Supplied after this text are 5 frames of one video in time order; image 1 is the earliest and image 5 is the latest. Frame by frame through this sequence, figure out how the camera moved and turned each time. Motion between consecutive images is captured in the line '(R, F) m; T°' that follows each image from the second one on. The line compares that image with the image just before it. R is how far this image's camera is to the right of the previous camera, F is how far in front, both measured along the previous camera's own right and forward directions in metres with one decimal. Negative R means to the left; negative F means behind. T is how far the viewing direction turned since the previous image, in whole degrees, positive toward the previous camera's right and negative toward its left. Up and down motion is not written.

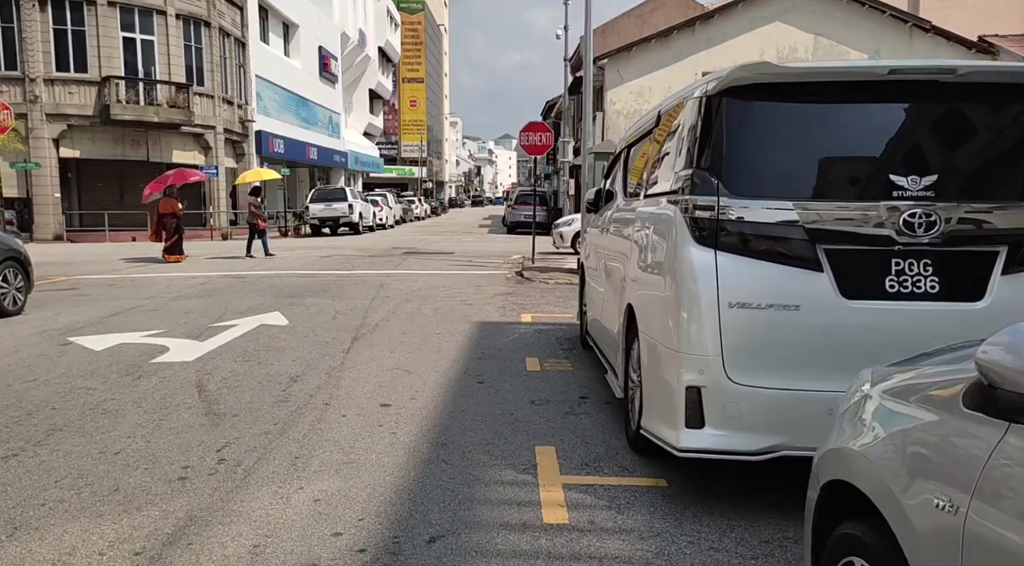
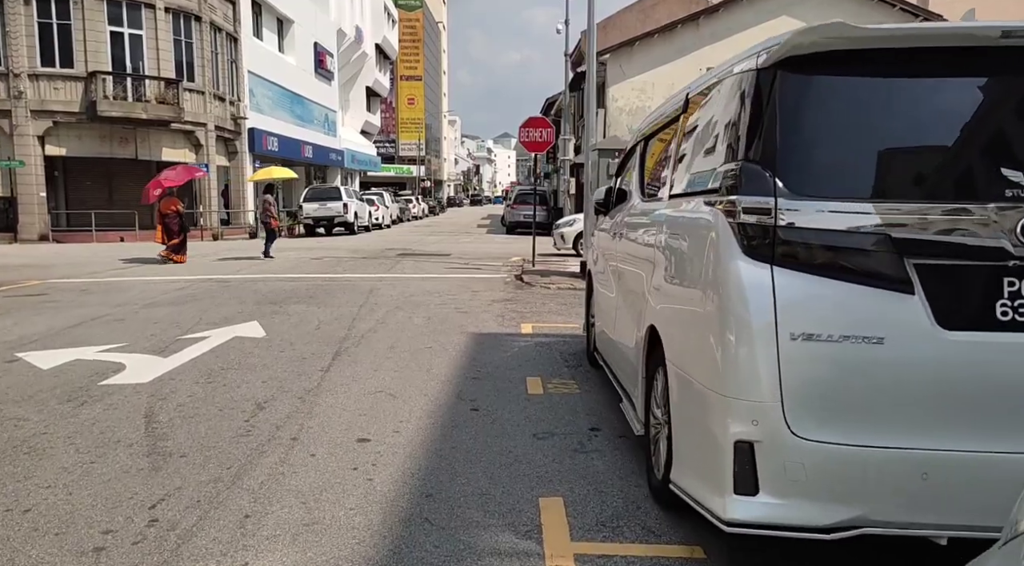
(0.0, +0.9) m; 0°
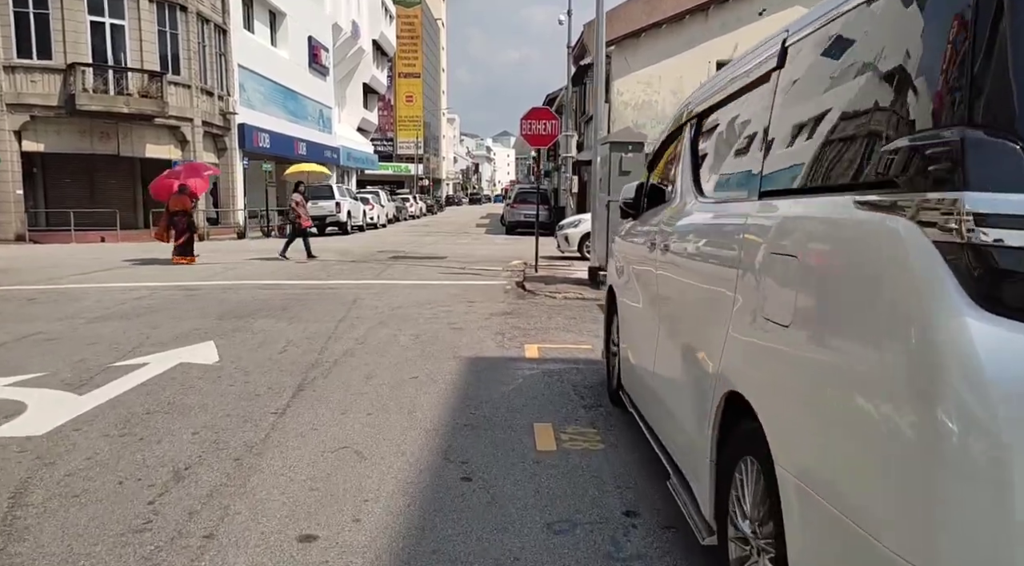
(0.0, +1.5) m; 0°
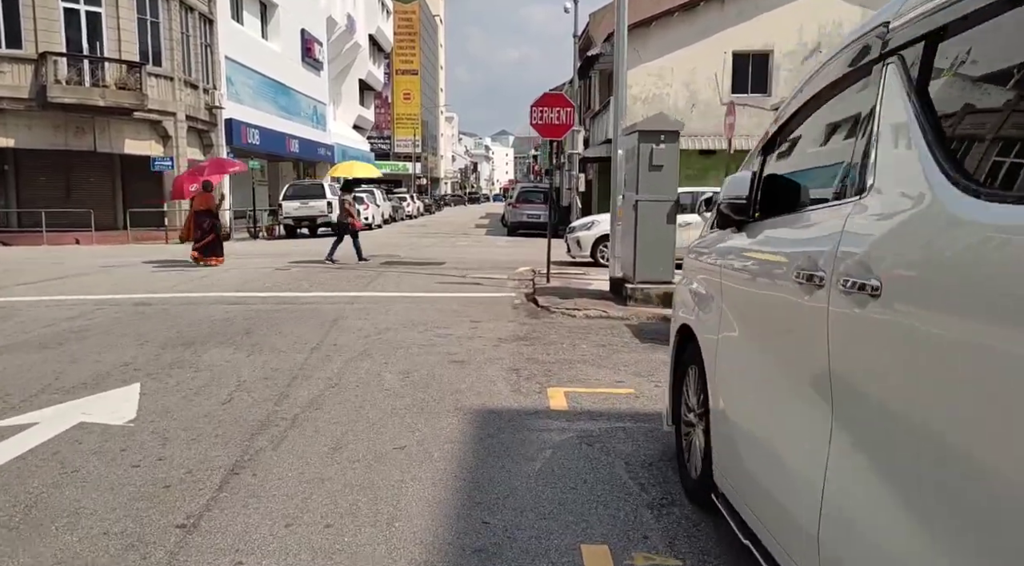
(-0.2, +2.0) m; 0°
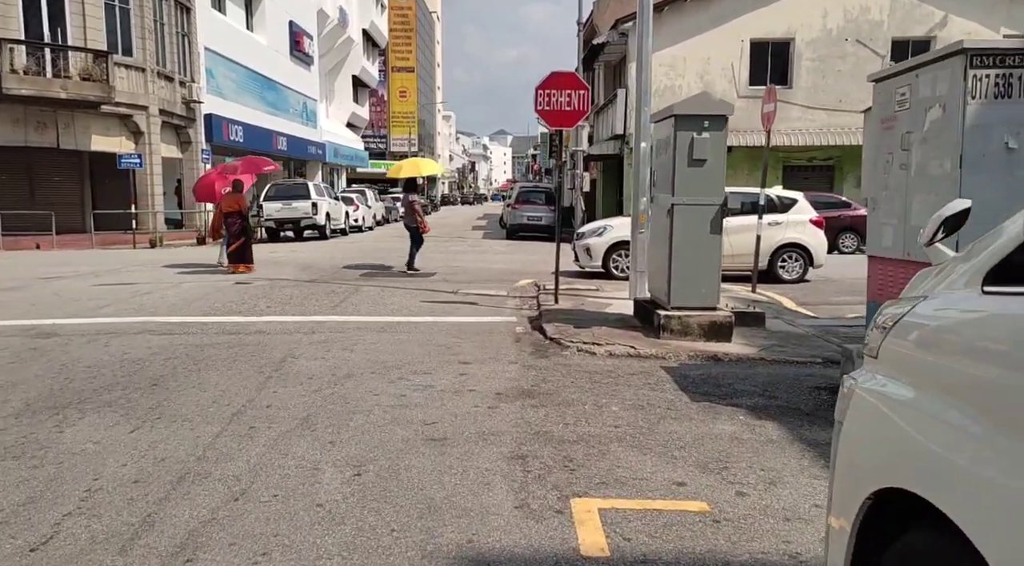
(0.0, +2.4) m; 0°
